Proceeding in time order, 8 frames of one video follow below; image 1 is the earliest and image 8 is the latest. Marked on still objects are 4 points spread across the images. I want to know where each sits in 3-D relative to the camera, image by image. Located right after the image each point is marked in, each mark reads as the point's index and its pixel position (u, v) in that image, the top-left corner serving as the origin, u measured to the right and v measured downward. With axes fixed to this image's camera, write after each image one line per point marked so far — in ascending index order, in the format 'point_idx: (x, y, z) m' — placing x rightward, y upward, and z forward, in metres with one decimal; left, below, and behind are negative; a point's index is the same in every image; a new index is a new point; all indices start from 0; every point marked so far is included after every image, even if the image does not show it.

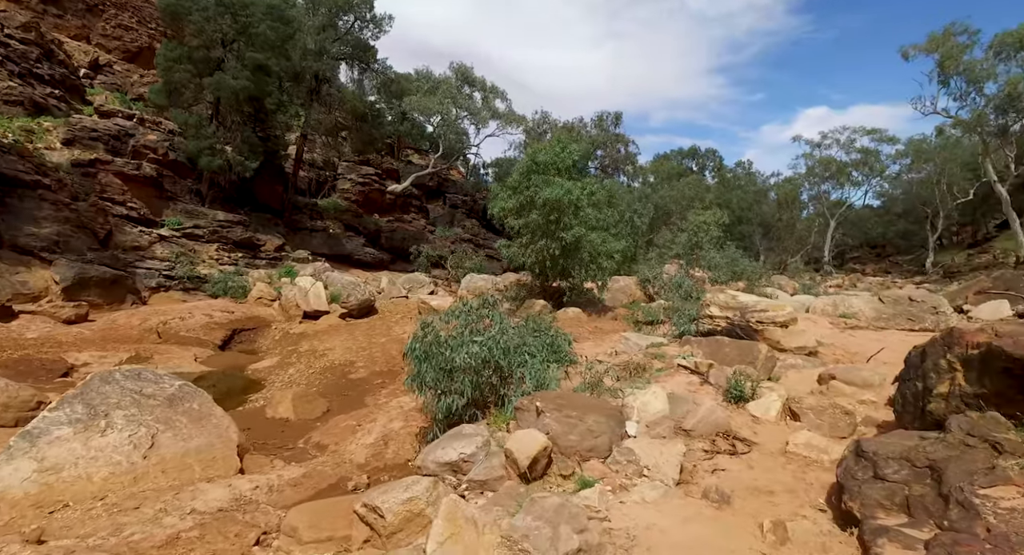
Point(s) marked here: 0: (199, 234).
0: (-9.2, +1.3, +15.2) m
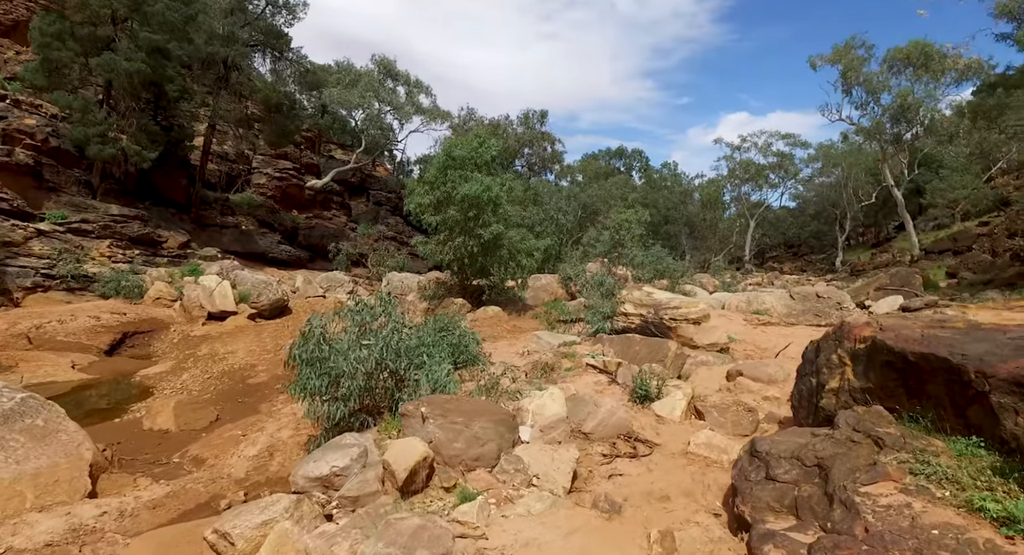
0: (-11.3, +1.3, +13.7) m
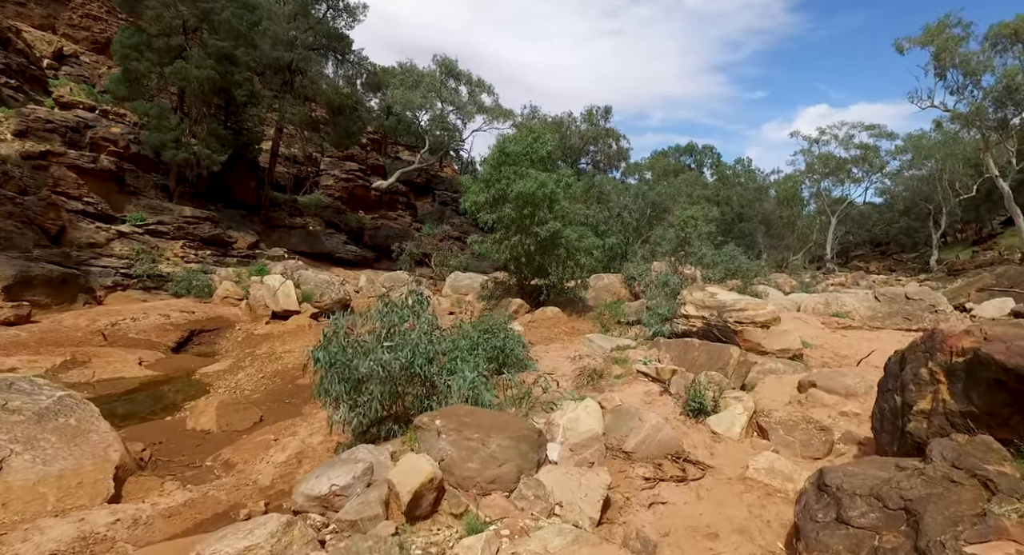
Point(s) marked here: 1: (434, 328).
0: (-9.9, +1.3, +14.6) m
1: (-0.8, -0.5, +5.1) m
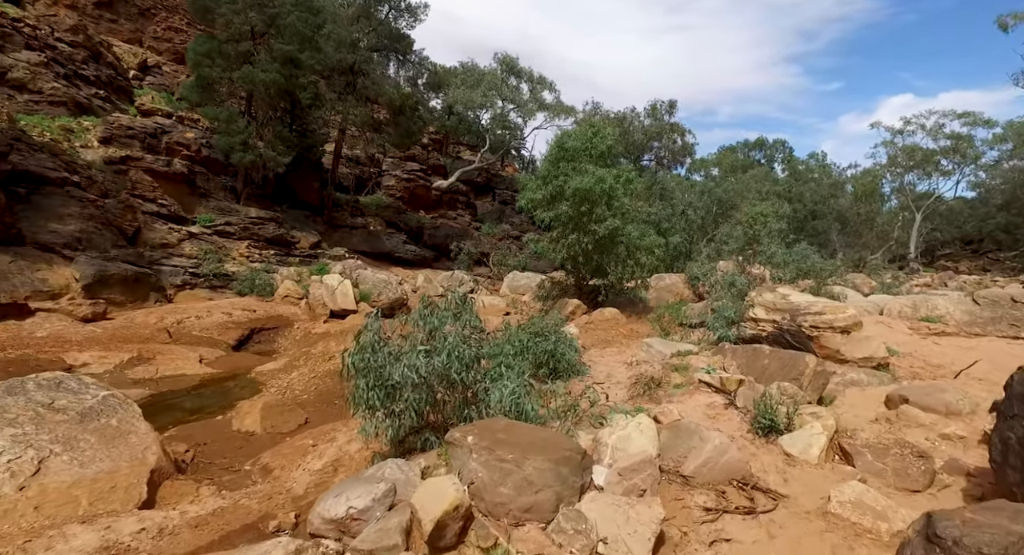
0: (-8.3, +1.4, +15.3) m
1: (-0.3, -0.5, +4.9) m
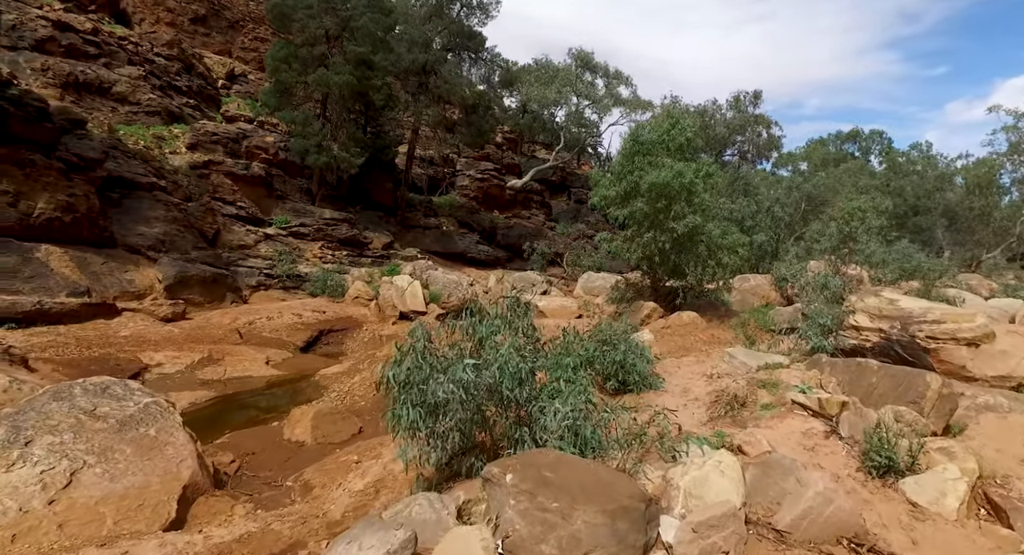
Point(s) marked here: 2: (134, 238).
0: (-6.4, +1.3, +15.8) m
1: (+0.2, -0.5, +4.4) m
2: (-8.6, +0.9, +11.7) m
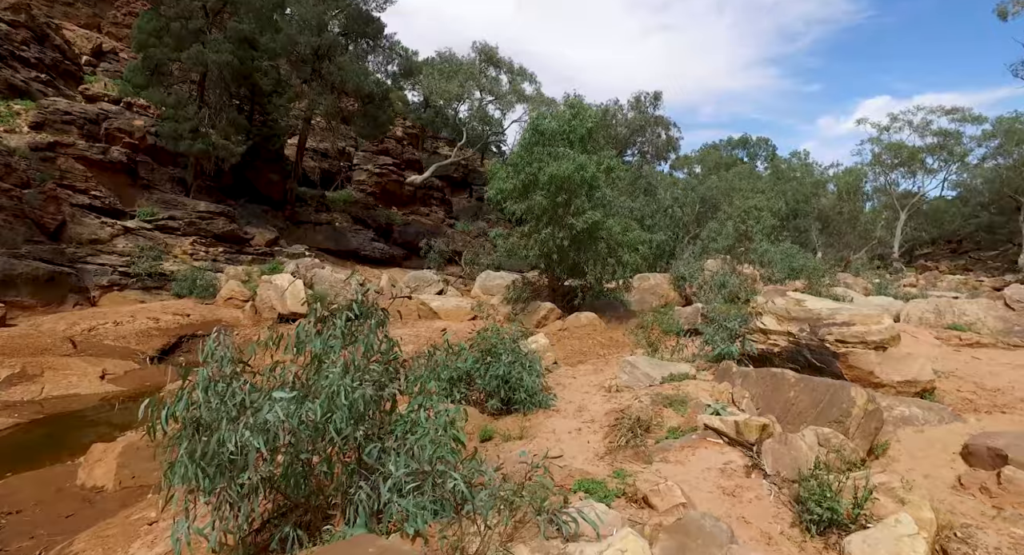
0: (-9.1, +1.4, +13.4) m
1: (-0.8, -0.5, +3.2) m
2: (-10.6, +0.9, +9.0) m
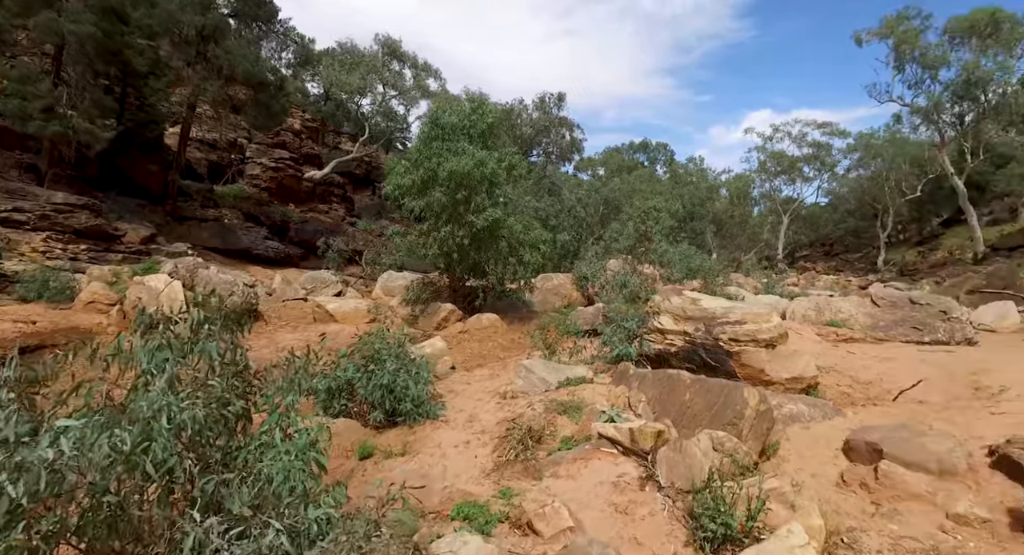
0: (-11.3, +1.3, +11.3) m
1: (-1.5, -0.5, +2.6) m
2: (-12.2, +0.9, +6.8) m
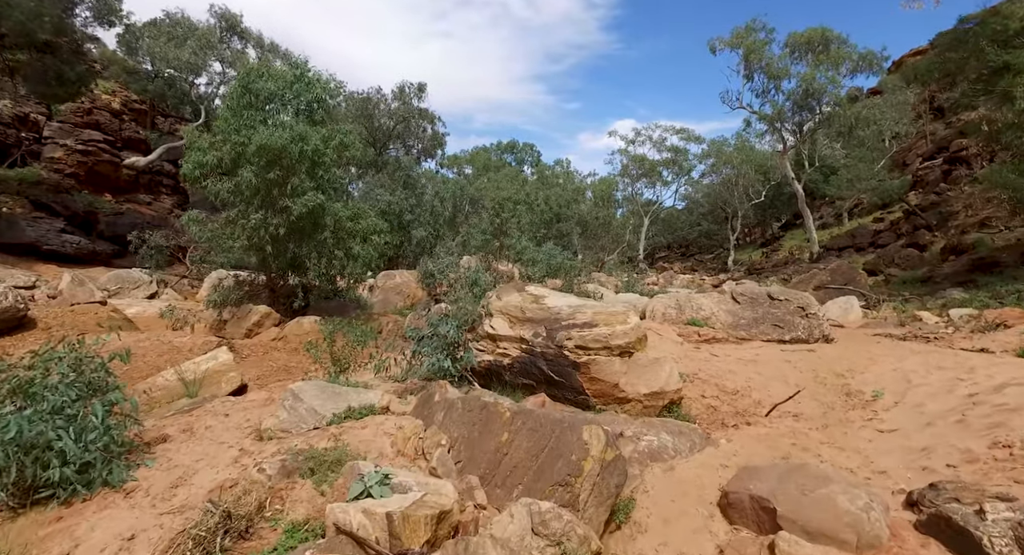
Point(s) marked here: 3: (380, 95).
0: (-14.1, +1.4, +6.8) m
1: (-2.6, -0.4, +0.5) m
2: (-13.9, +1.0, +2.2) m
3: (-4.7, +7.1, +19.2) m
